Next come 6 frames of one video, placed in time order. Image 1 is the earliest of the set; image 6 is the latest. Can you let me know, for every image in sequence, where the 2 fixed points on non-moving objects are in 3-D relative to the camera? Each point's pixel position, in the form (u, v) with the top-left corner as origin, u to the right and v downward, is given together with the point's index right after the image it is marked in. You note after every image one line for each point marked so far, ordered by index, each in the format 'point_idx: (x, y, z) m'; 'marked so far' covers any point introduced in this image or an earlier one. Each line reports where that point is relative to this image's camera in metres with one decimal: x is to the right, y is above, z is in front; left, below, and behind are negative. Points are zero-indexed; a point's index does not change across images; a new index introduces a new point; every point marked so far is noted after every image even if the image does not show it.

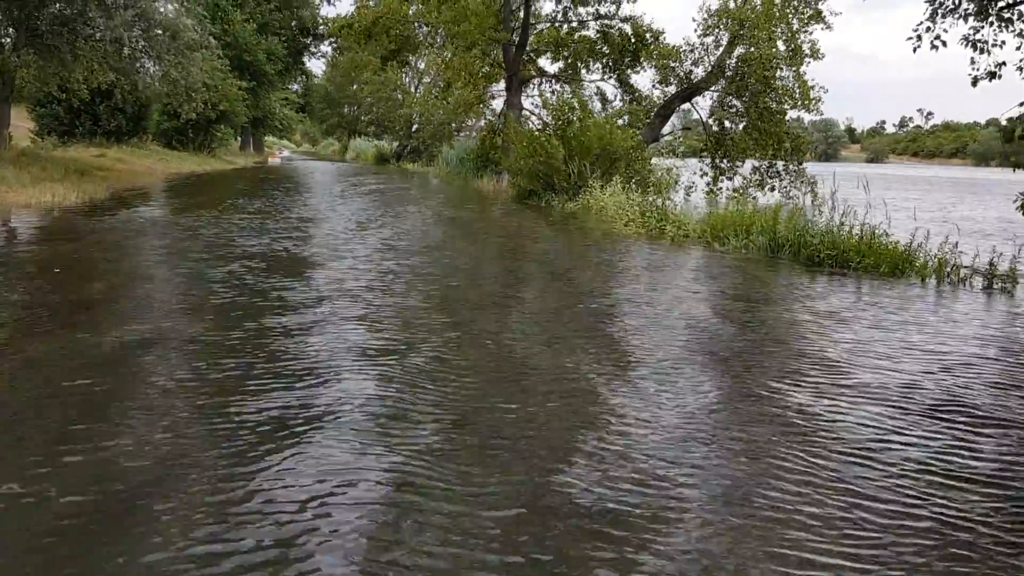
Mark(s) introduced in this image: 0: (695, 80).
0: (+3.2, +3.6, +16.1) m
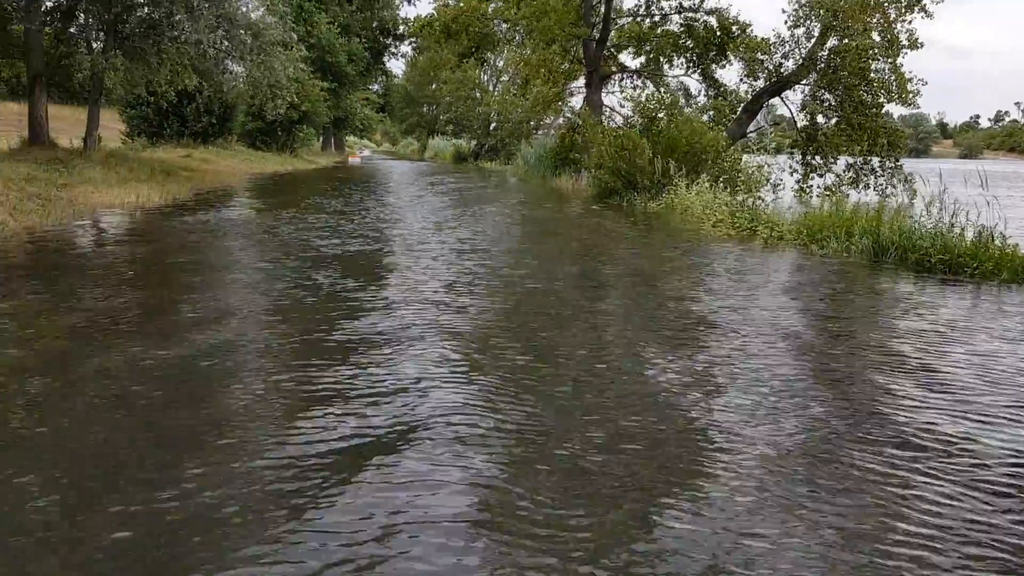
0: (+4.6, +3.6, +15.5) m
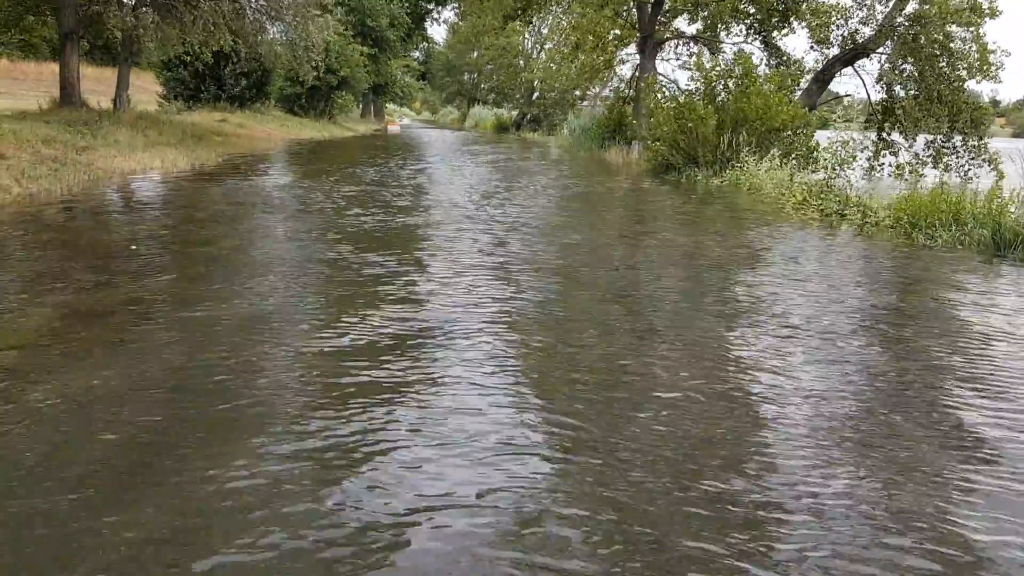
0: (+5.4, +3.8, +14.3) m
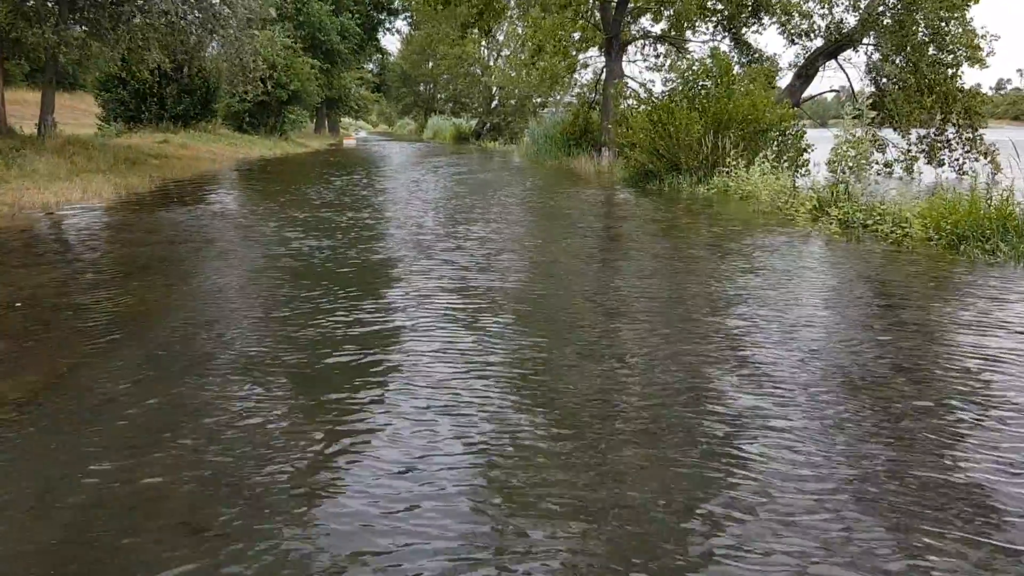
0: (+4.8, +3.7, +13.5) m
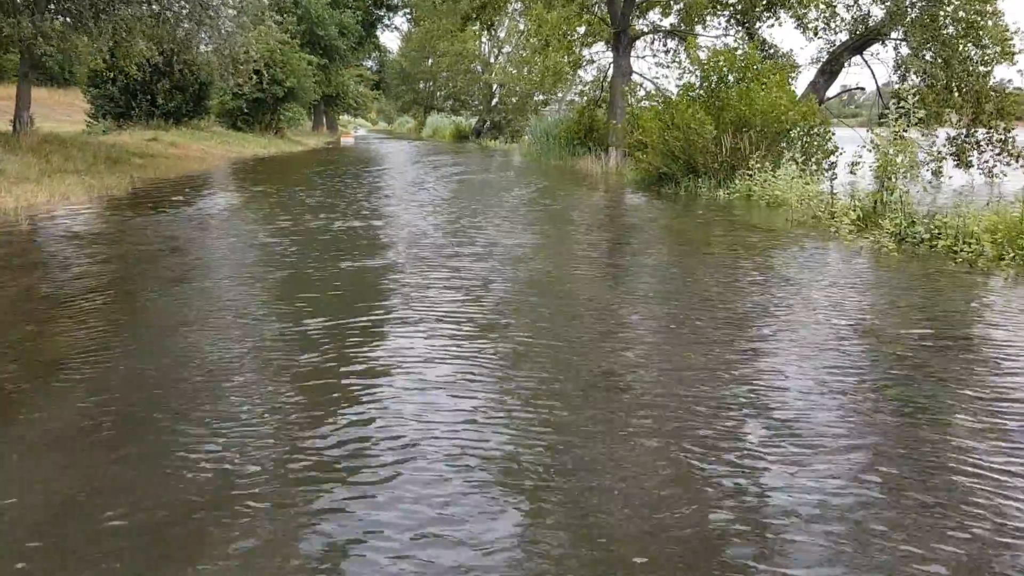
0: (+4.9, +3.6, +12.8) m
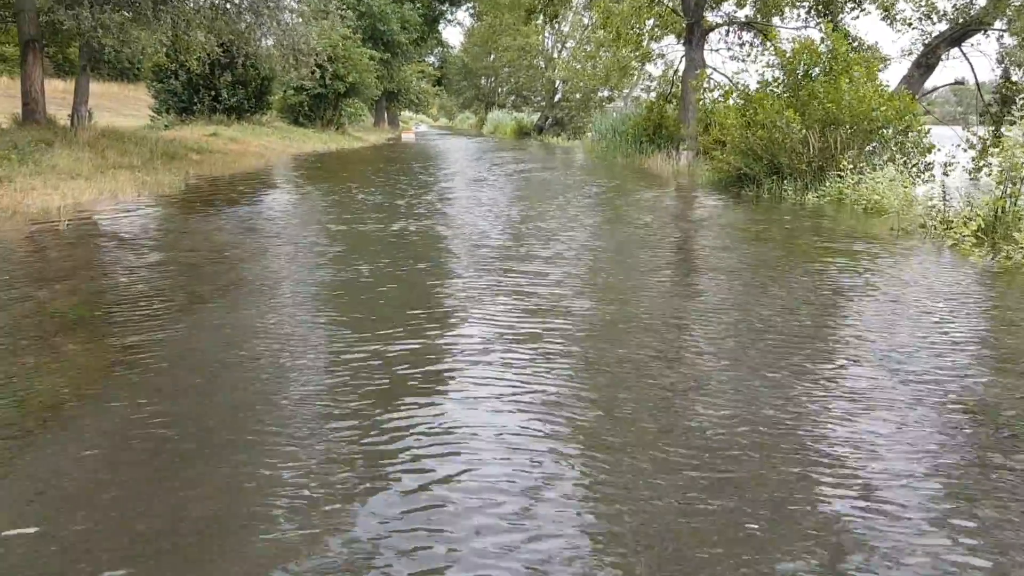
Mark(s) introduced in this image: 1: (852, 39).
0: (+5.7, +3.5, +11.8) m
1: (+5.0, +3.7, +13.8) m
